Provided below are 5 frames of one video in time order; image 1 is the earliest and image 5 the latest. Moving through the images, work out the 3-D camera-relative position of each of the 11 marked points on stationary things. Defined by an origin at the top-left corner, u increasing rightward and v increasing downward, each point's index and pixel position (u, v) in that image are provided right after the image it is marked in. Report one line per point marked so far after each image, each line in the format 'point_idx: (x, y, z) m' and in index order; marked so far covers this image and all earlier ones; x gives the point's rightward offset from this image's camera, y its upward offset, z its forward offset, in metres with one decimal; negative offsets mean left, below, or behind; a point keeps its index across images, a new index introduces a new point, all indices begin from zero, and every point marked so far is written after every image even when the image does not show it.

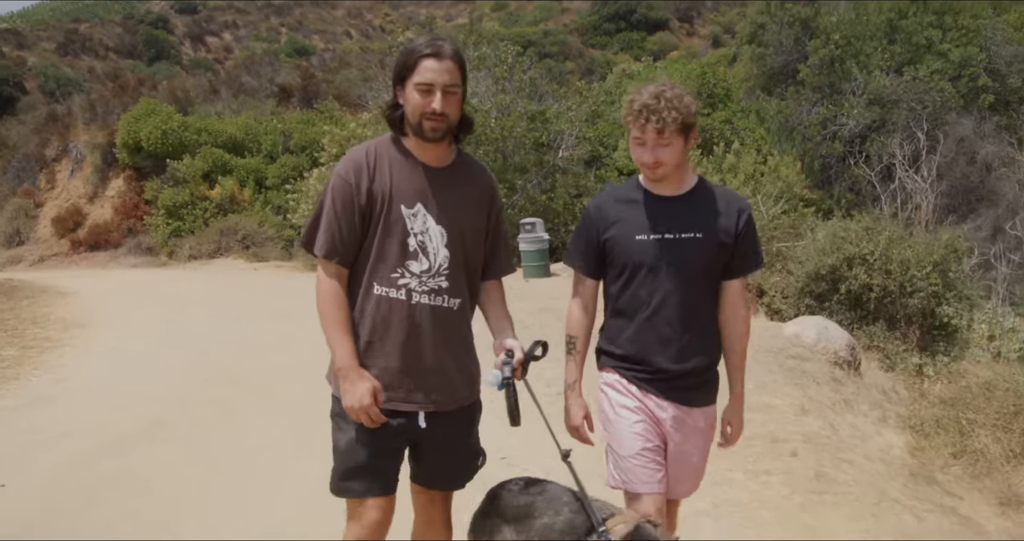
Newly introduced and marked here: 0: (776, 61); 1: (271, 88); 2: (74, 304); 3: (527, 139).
0: (+3.2, +2.6, +11.3) m
1: (-4.0, +3.0, +15.5) m
2: (-4.1, -0.3, +8.7) m
3: (+0.2, +1.4, +9.7) m
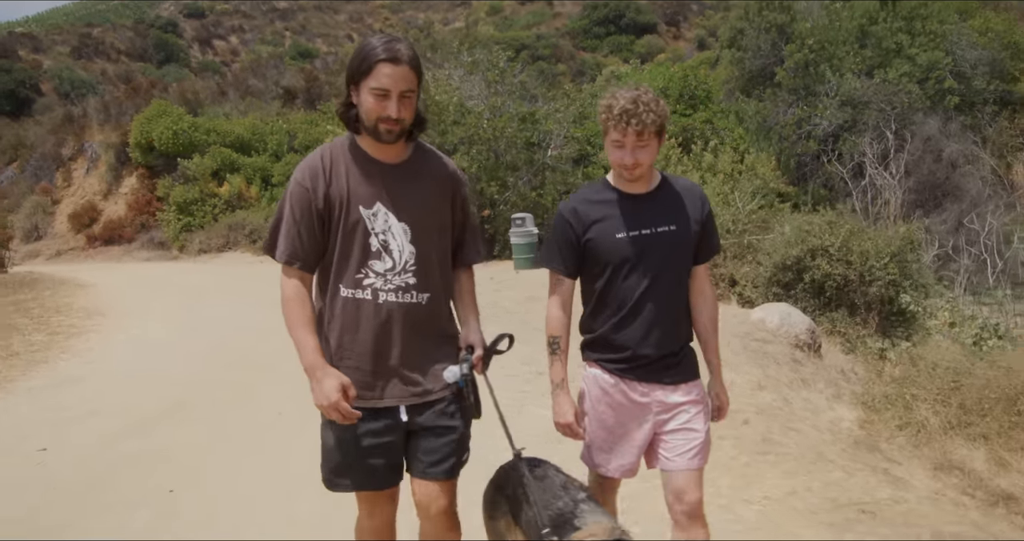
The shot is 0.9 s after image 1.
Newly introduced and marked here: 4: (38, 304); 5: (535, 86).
0: (+3.1, +2.7, +11.9) m
1: (-4.1, +3.1, +16.1) m
2: (-4.2, -0.2, +9.3) m
3: (+0.1, +1.5, +10.3) m
4: (-4.5, -0.3, +8.8) m
5: (+0.3, +2.3, +11.6) m
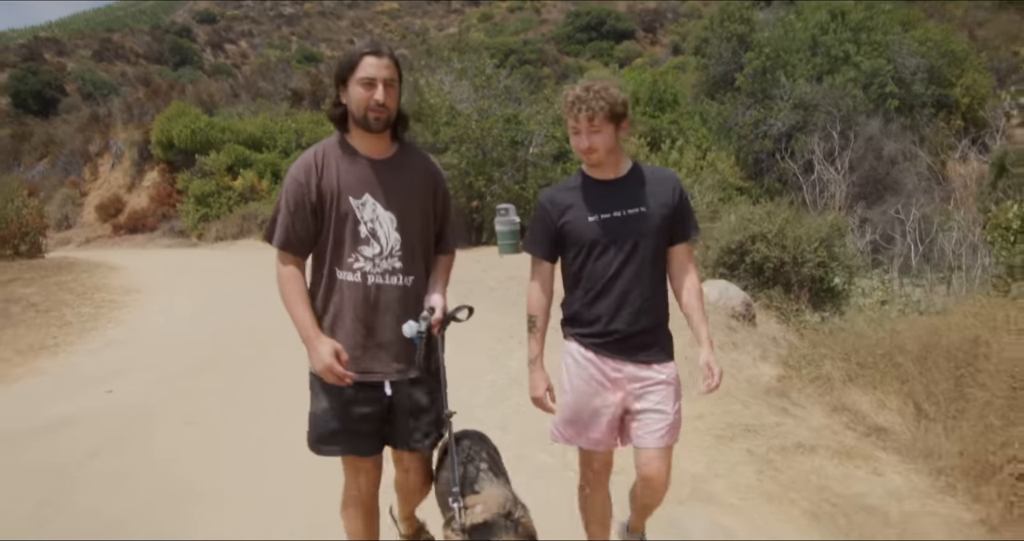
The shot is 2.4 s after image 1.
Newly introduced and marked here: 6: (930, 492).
0: (+2.9, +2.9, +13.1) m
1: (-4.3, +3.3, +17.3) m
2: (-4.3, -0.1, +10.5) m
3: (-0.1, +1.6, +11.5) m
4: (-4.7, -0.1, +10.0) m
5: (+0.1, +2.5, +12.8) m
6: (+2.1, -1.1, +4.5) m
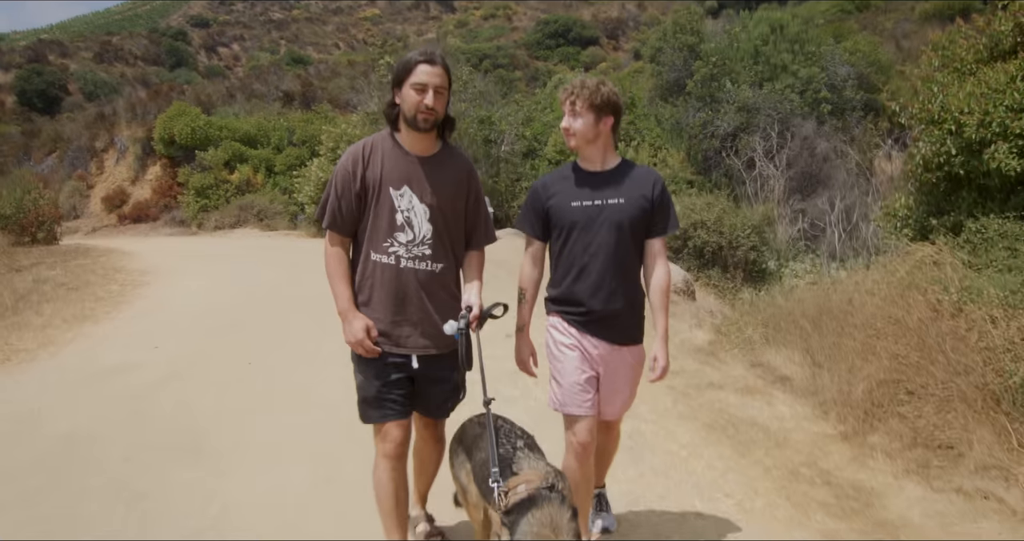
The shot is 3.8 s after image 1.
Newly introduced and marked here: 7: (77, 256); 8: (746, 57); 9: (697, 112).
0: (+2.5, +3.1, +14.4) m
1: (-4.8, +3.6, +18.4) m
2: (-4.7, +0.1, +11.7) m
3: (-0.5, +1.8, +12.8) m
4: (-5.0, +0.1, +11.2) m
5: (-0.3, +2.7, +14.1) m
6: (+1.9, -0.9, +5.8) m
7: (-5.6, +0.2, +11.9) m
8: (+3.6, +3.2, +13.9) m
9: (+2.7, +2.3, +13.6) m
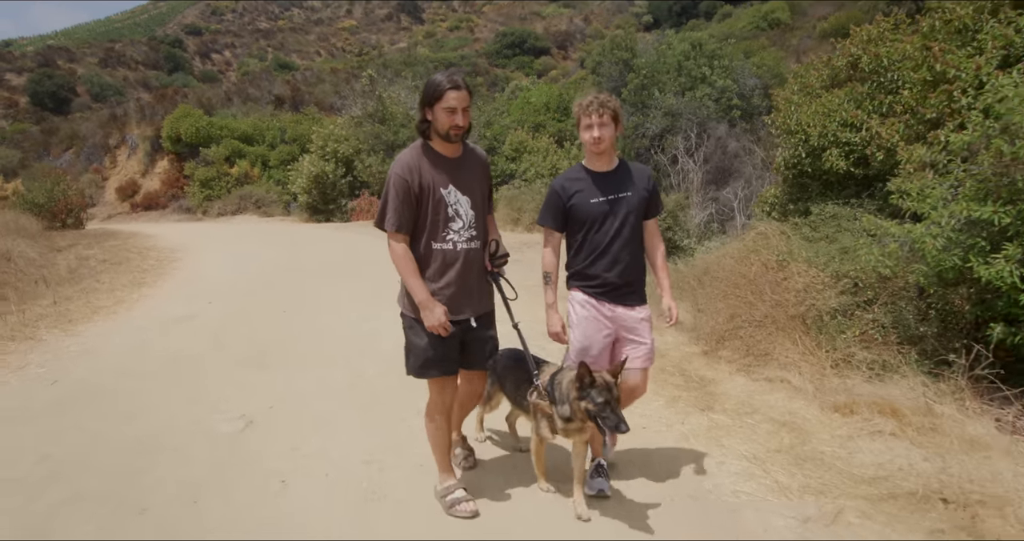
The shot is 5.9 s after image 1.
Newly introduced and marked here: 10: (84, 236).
0: (+1.9, +3.4, +16.9) m
1: (-5.6, +4.0, +20.6) m
2: (-5.2, +0.4, +13.9) m
3: (-1.1, +2.2, +15.2) m
4: (-5.5, +0.4, +13.4) m
5: (-1.0, +3.0, +16.5) m
6: (+1.6, -0.6, +8.3) m
7: (-6.1, +0.5, +14.1) m
8: (+2.9, +3.6, +16.4) m
9: (+2.1, +2.7, +16.1) m
10: (-6.5, +0.5, +14.1) m
